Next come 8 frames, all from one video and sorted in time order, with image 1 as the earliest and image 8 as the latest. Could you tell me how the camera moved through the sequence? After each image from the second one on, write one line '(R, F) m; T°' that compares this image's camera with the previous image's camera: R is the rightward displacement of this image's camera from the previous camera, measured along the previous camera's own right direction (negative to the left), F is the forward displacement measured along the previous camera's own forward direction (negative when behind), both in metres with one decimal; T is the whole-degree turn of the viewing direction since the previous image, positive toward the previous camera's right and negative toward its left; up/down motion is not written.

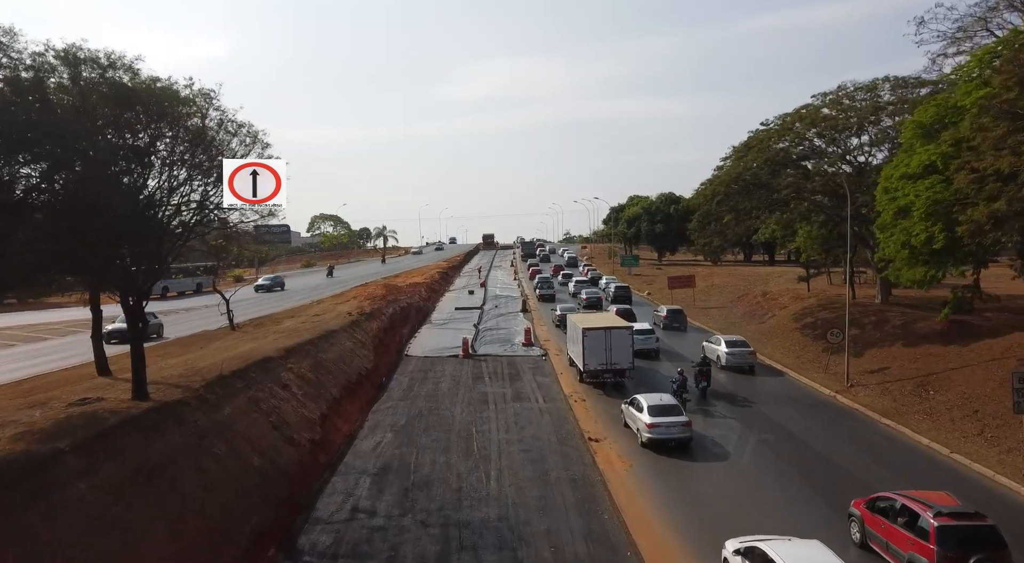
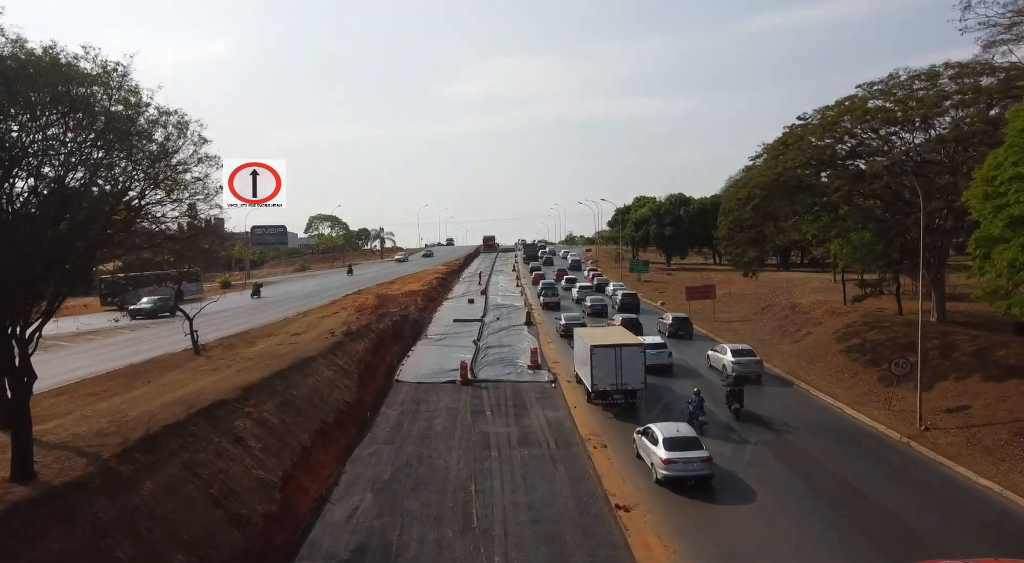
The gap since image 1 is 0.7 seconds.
(-0.2, +3.9) m; 0°
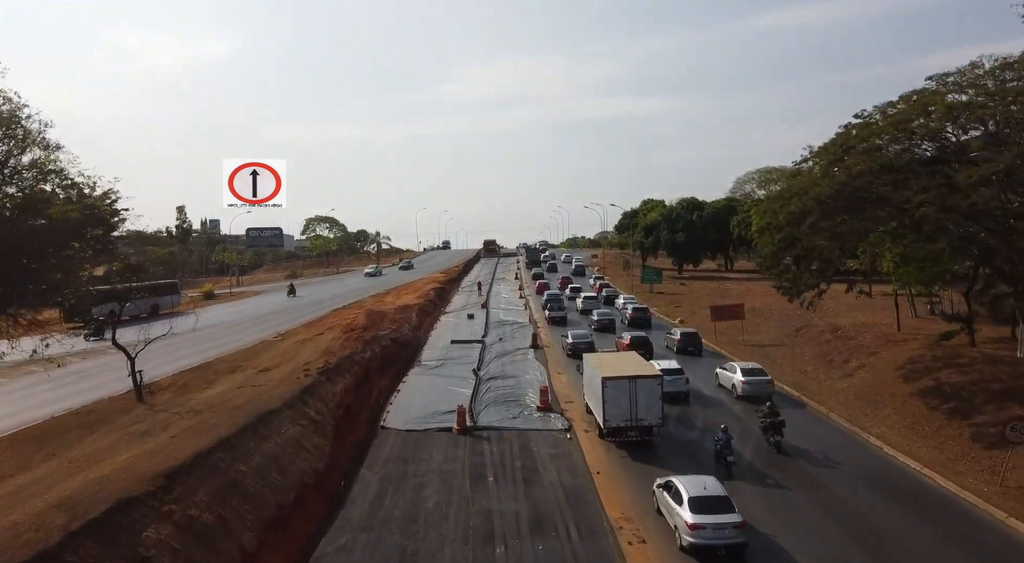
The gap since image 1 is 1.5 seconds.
(-0.2, +4.6) m; 0°
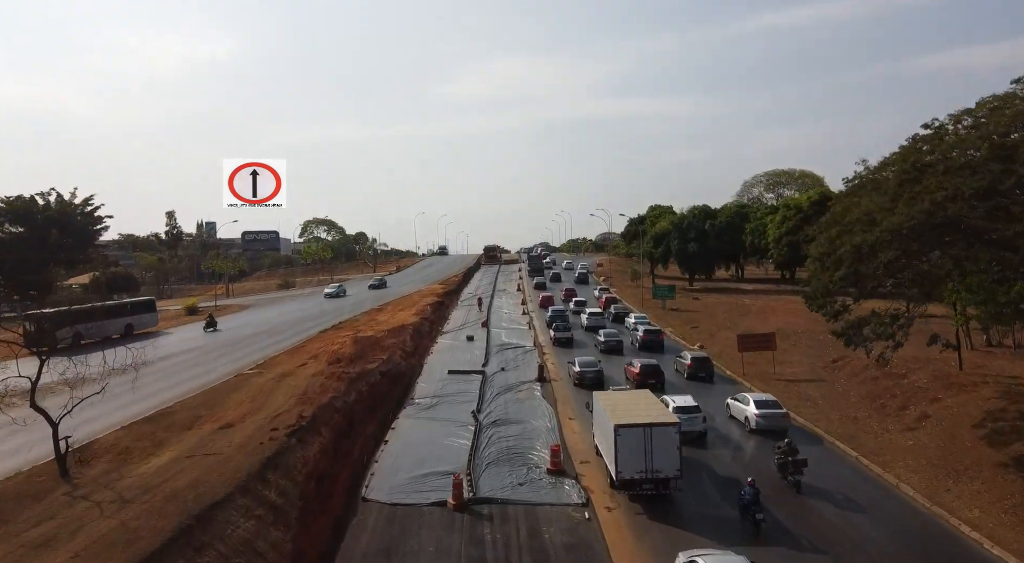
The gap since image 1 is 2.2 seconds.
(-0.2, +4.1) m; 0°
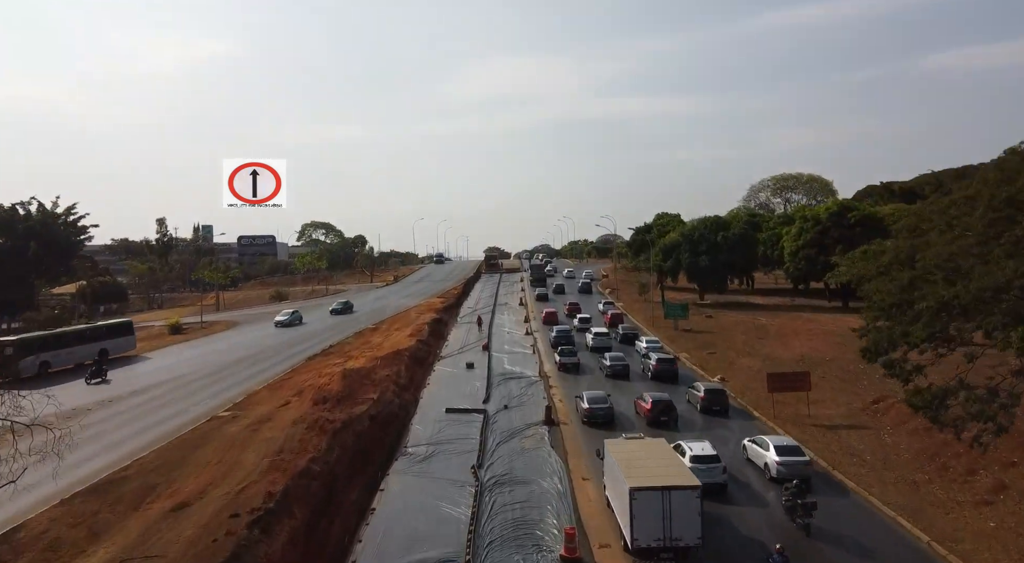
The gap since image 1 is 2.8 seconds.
(-0.2, +3.5) m; 0°
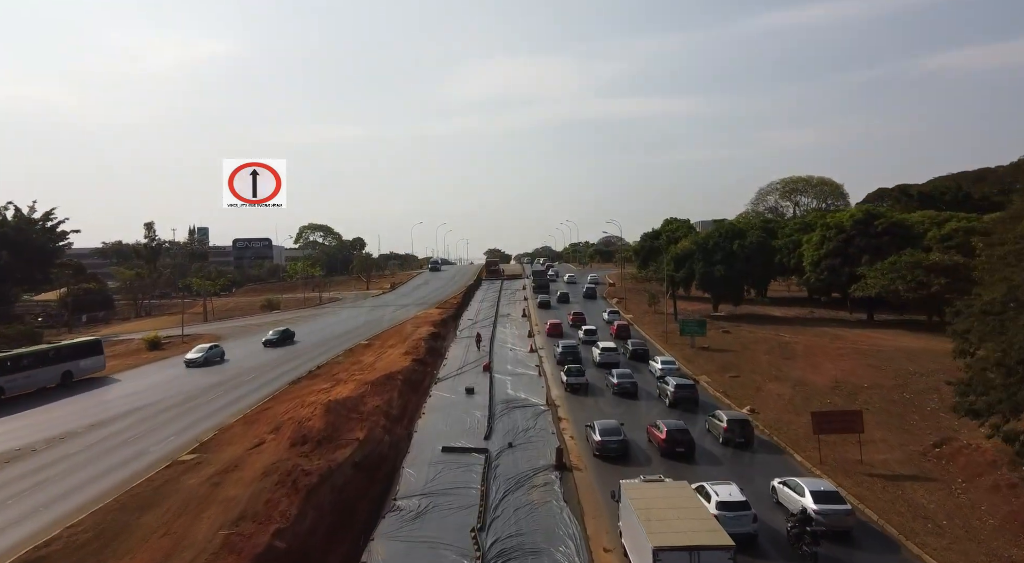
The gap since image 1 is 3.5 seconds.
(-0.3, +4.1) m; 0°
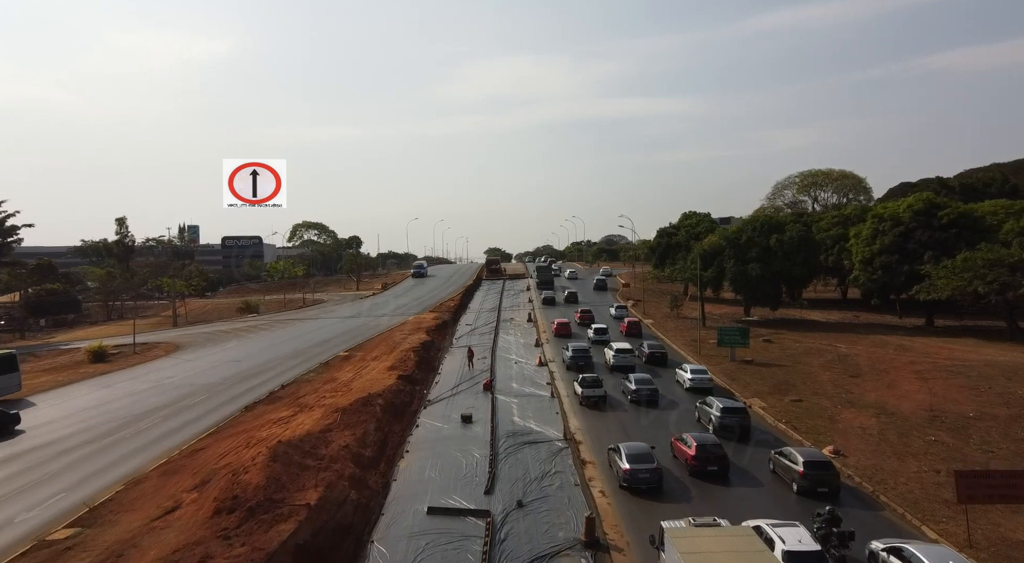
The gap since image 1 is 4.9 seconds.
(-0.4, +8.1) m; 0°
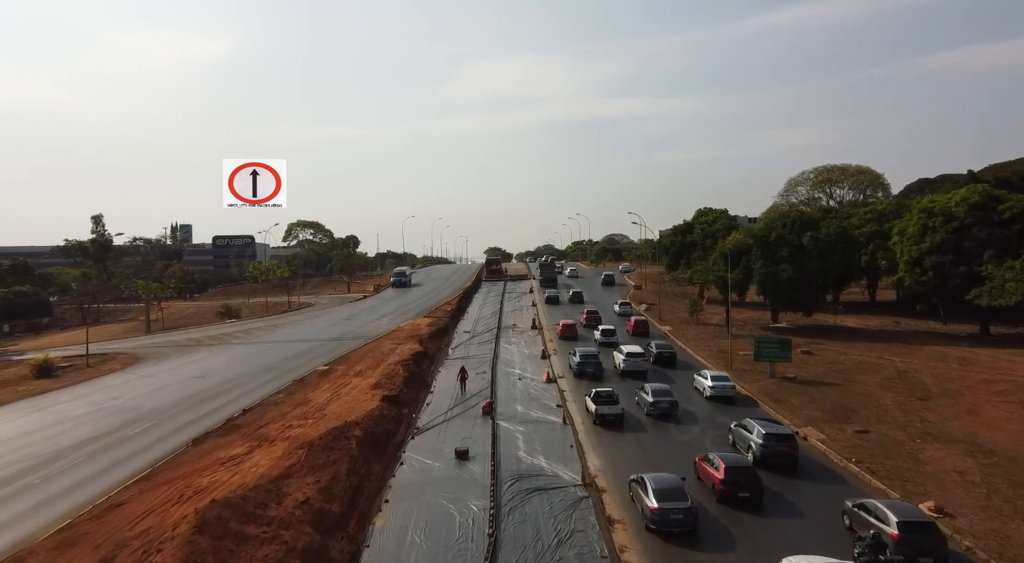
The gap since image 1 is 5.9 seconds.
(-0.2, +5.9) m; 0°
